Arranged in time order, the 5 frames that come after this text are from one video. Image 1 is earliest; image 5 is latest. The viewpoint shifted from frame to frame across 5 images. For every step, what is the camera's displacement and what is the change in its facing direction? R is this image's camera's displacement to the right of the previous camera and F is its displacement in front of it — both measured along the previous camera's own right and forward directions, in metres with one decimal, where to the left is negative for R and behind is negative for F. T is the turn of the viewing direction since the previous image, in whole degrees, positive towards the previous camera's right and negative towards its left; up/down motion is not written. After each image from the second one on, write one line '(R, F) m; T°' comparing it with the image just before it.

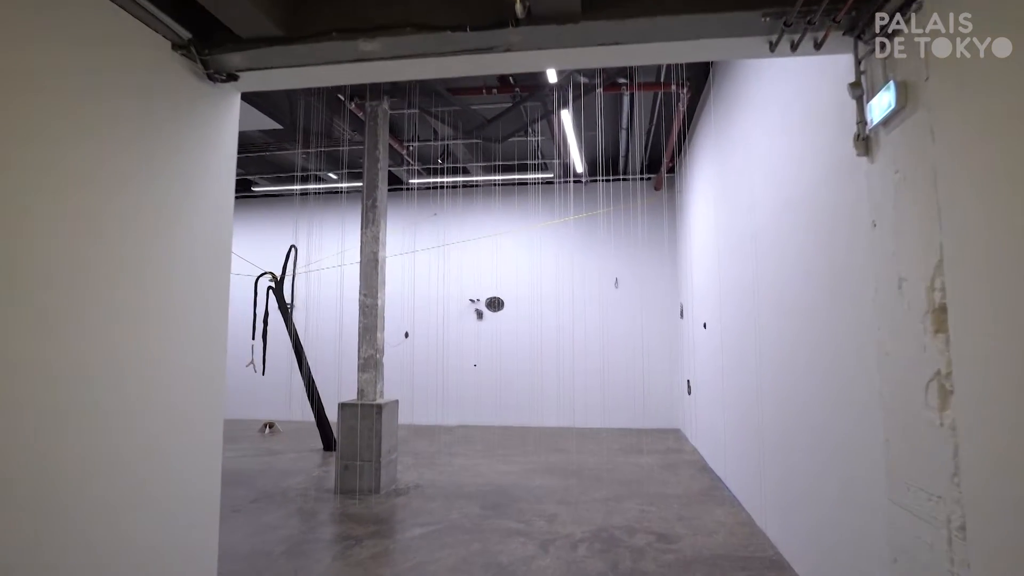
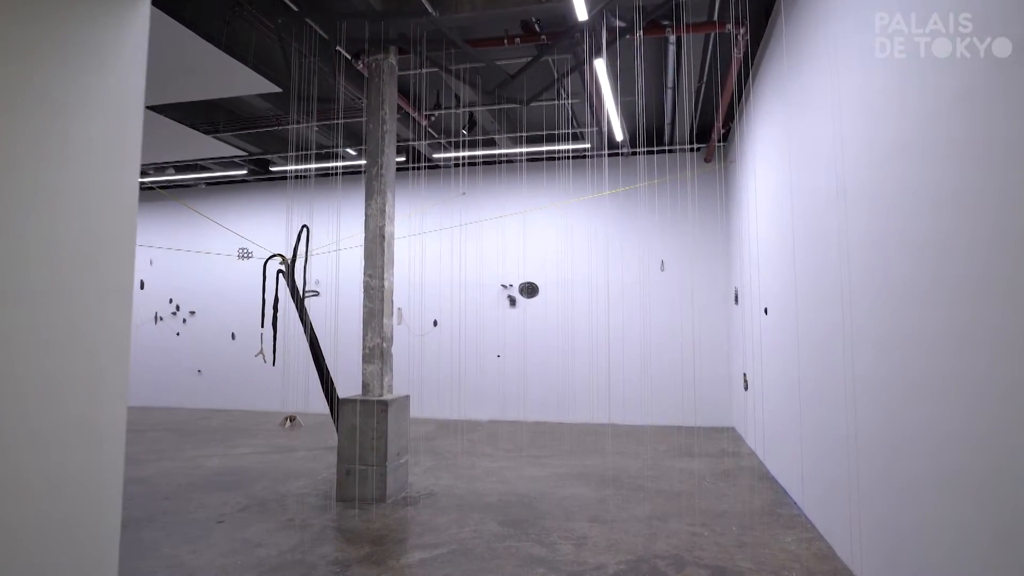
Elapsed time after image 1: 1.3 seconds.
(+0.1, +0.8) m; -4°
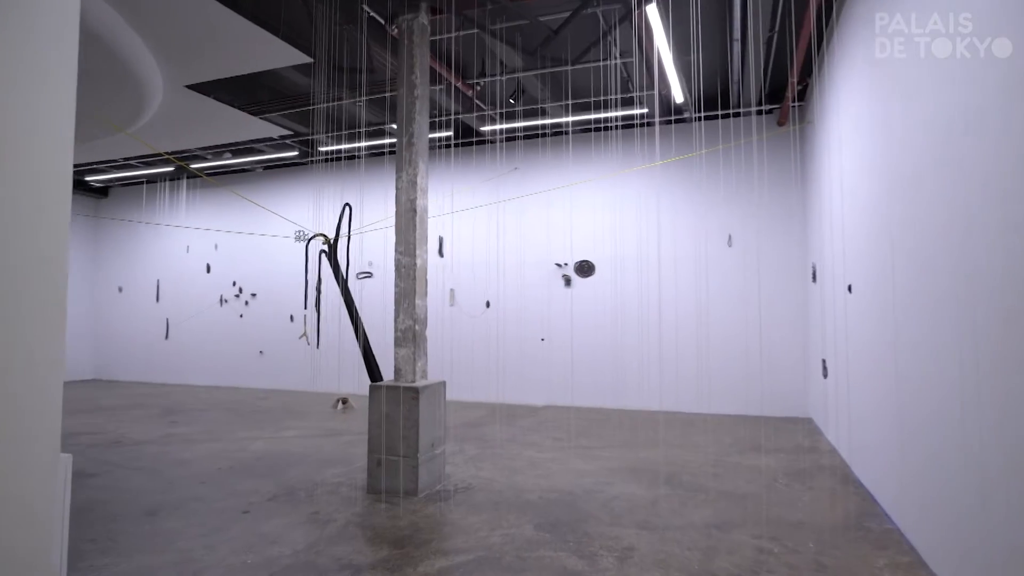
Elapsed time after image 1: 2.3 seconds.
(+0.2, +0.5) m; -7°
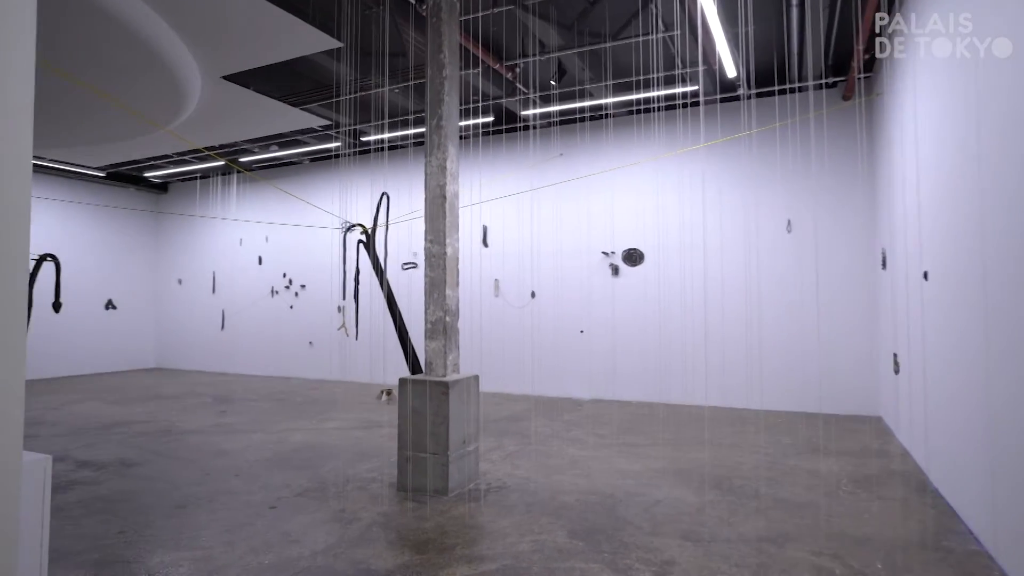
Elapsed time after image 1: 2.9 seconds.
(+0.1, +0.3) m; -5°
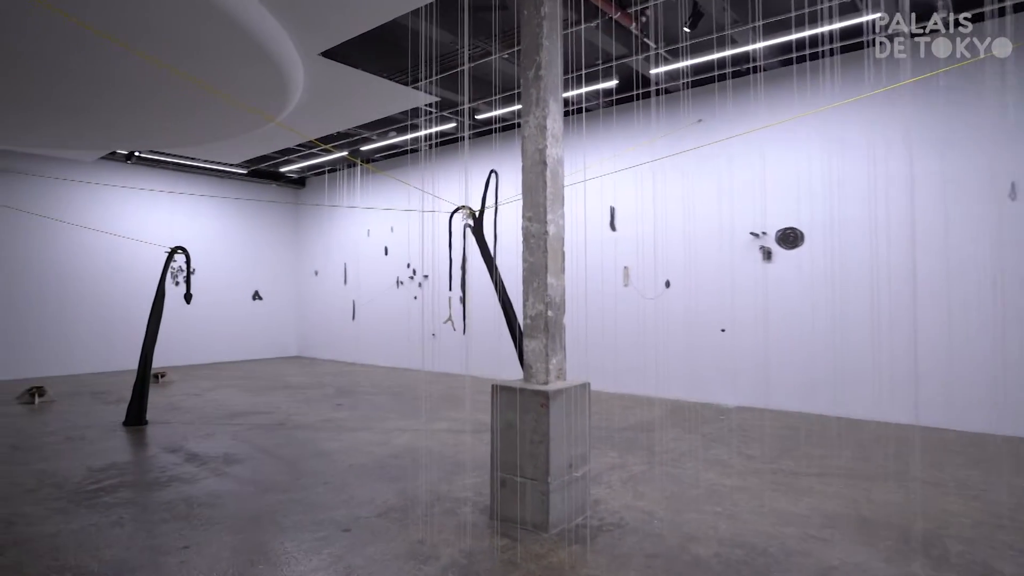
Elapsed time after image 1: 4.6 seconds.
(+0.1, +0.8) m; -13°
